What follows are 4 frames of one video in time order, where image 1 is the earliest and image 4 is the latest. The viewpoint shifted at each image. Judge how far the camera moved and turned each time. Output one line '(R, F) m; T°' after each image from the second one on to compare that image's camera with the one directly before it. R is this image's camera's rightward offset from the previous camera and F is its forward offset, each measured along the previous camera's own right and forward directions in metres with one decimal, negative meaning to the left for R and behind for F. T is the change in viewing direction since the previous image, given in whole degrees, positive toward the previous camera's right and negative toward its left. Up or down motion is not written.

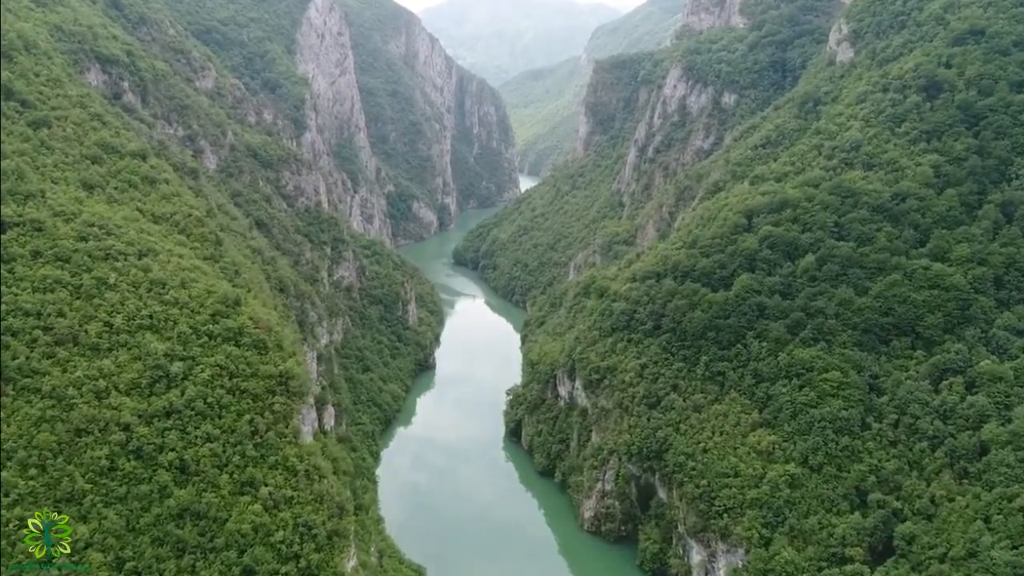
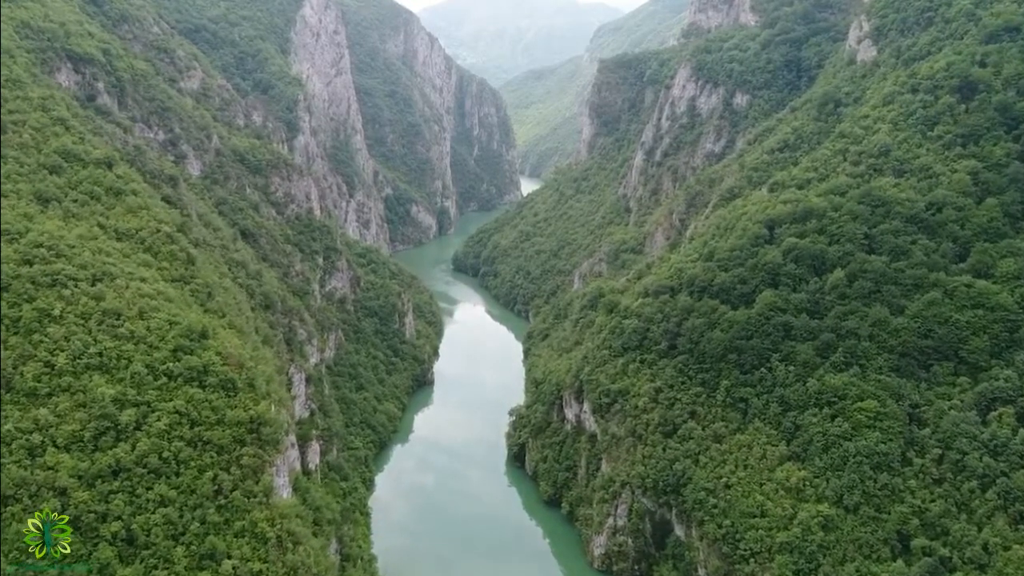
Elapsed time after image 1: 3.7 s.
(-0.1, +3.2) m; 0°
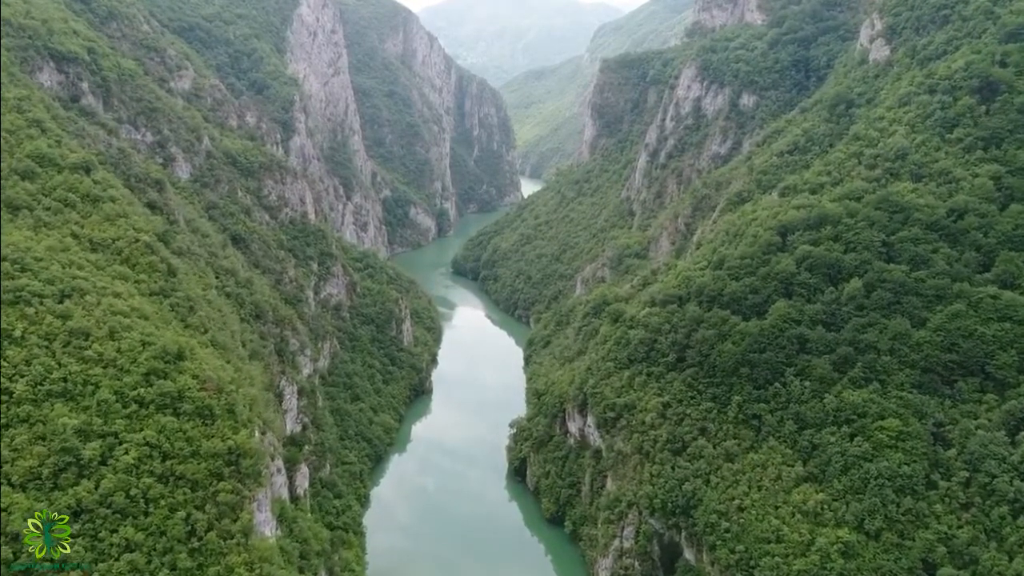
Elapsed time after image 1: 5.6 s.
(-0.1, +1.8) m; 0°
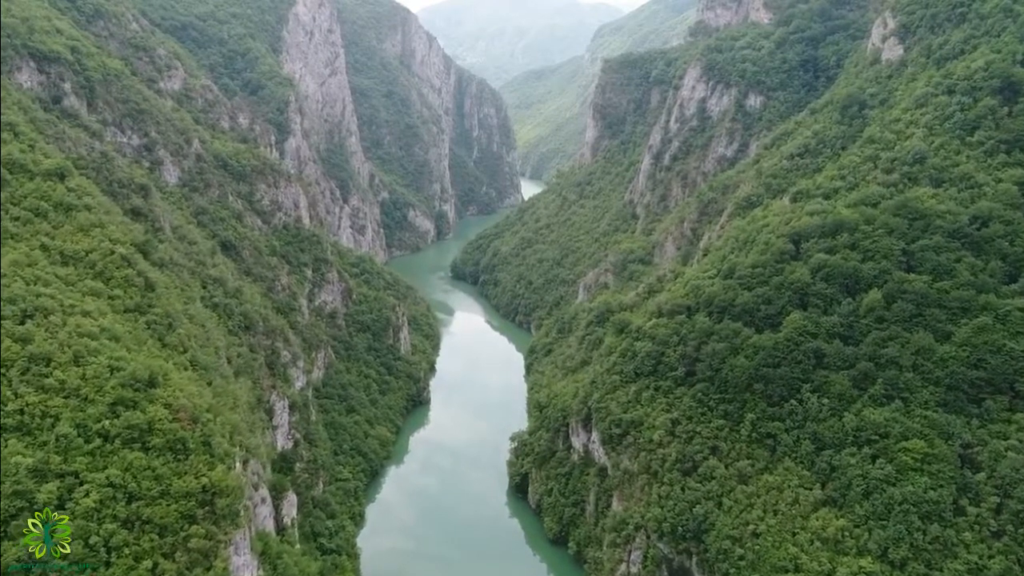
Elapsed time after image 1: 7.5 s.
(-0.1, +1.8) m; 0°
